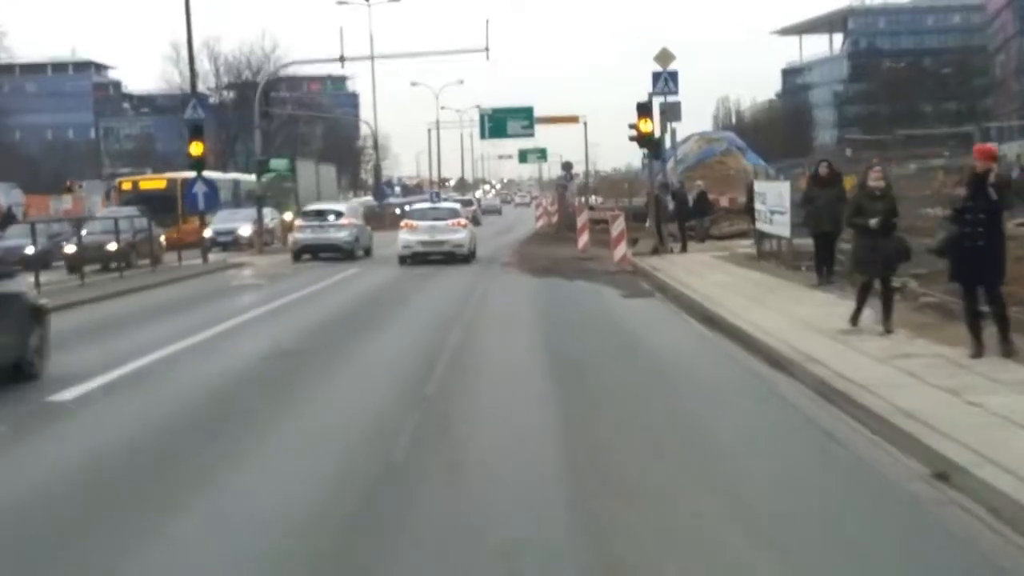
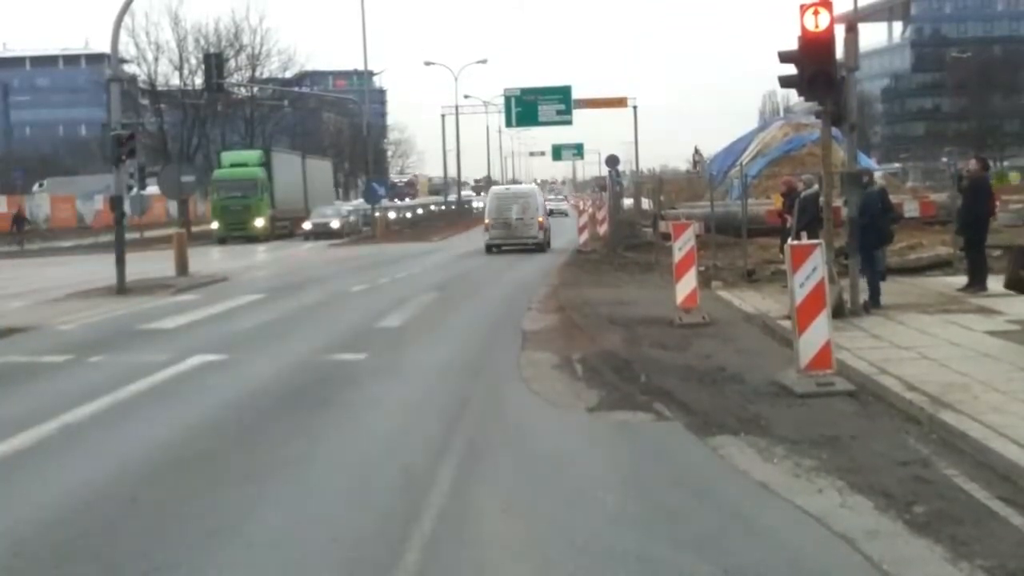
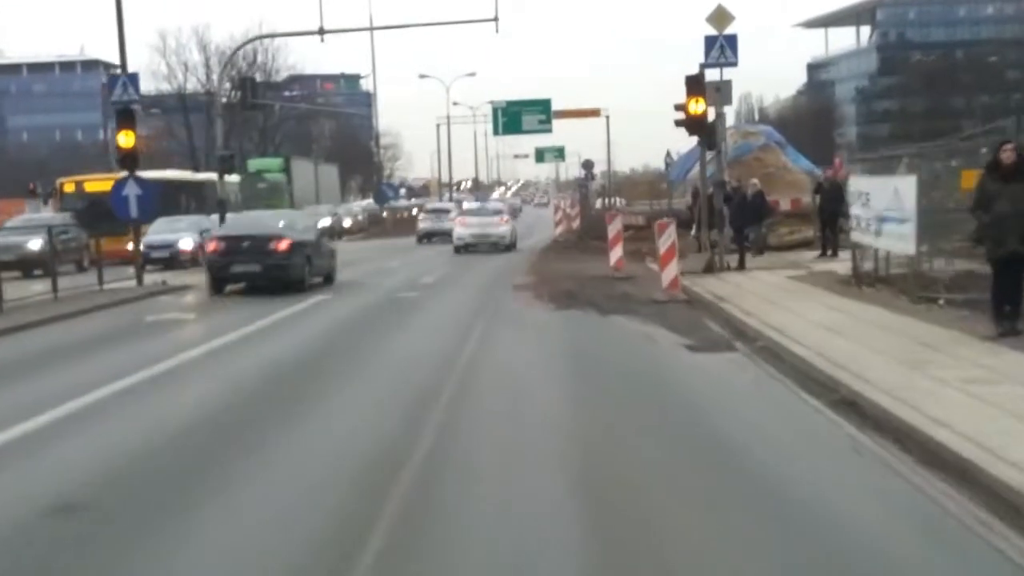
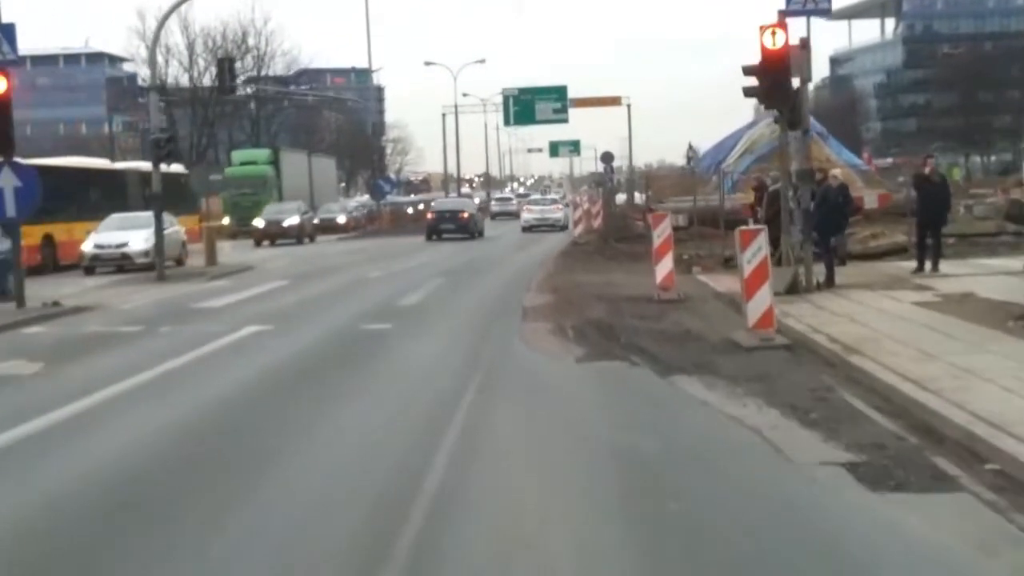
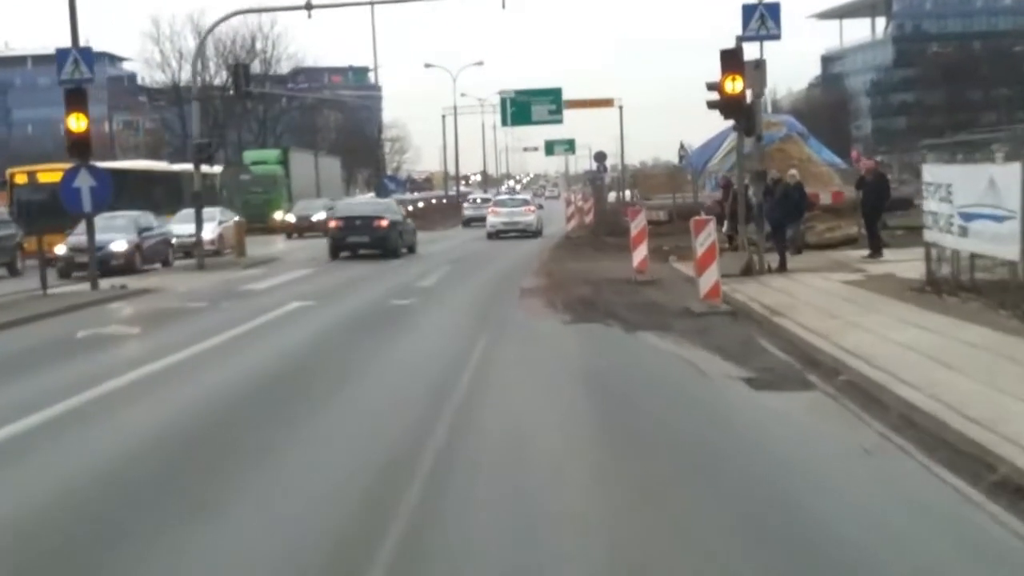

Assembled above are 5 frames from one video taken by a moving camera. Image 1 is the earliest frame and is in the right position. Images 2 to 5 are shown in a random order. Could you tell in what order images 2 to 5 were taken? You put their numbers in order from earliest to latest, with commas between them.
3, 5, 4, 2
